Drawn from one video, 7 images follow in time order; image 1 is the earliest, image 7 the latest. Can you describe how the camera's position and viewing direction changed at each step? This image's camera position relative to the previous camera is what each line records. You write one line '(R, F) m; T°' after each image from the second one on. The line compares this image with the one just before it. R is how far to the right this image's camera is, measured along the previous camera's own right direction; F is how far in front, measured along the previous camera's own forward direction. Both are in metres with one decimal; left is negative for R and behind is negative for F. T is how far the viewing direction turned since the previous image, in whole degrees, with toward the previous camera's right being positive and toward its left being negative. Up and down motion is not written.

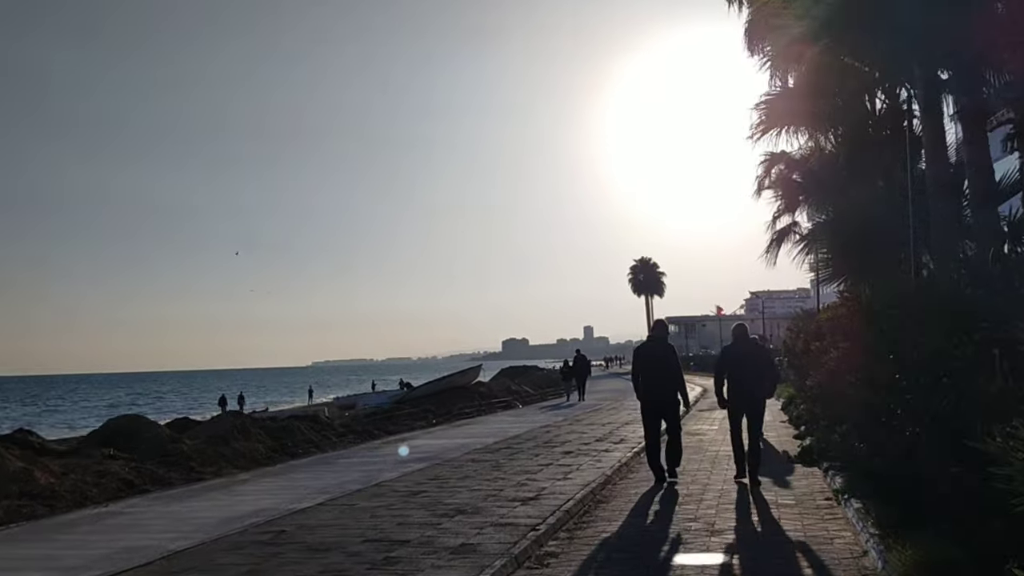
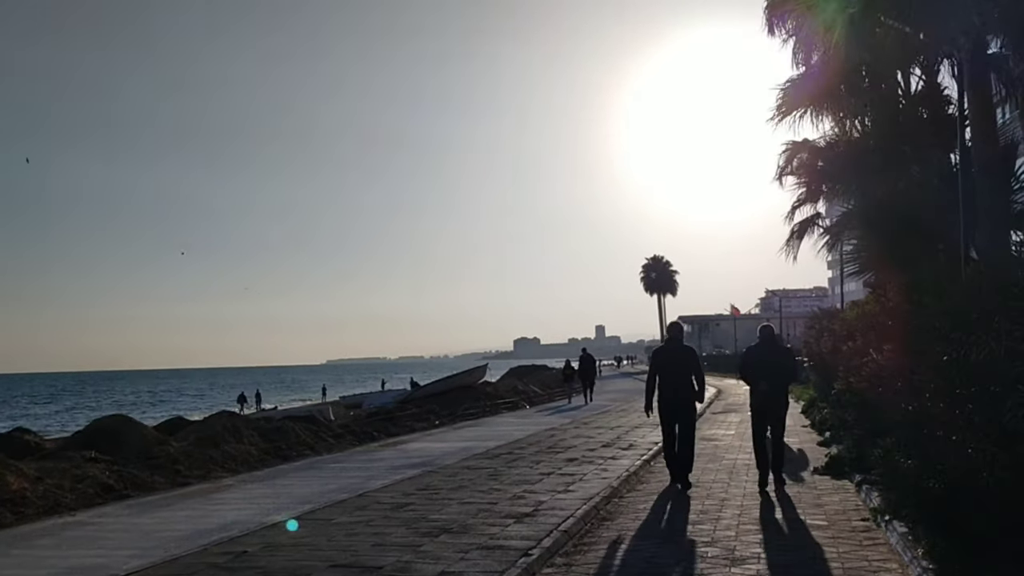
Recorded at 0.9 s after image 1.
(+0.2, +1.2) m; -1°
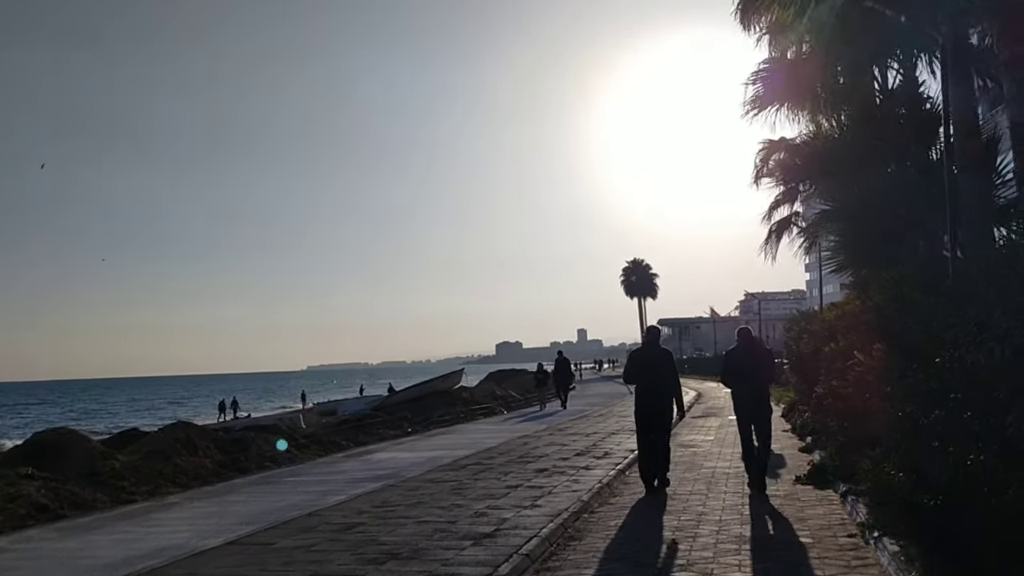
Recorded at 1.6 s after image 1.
(+0.2, +0.9) m; +1°
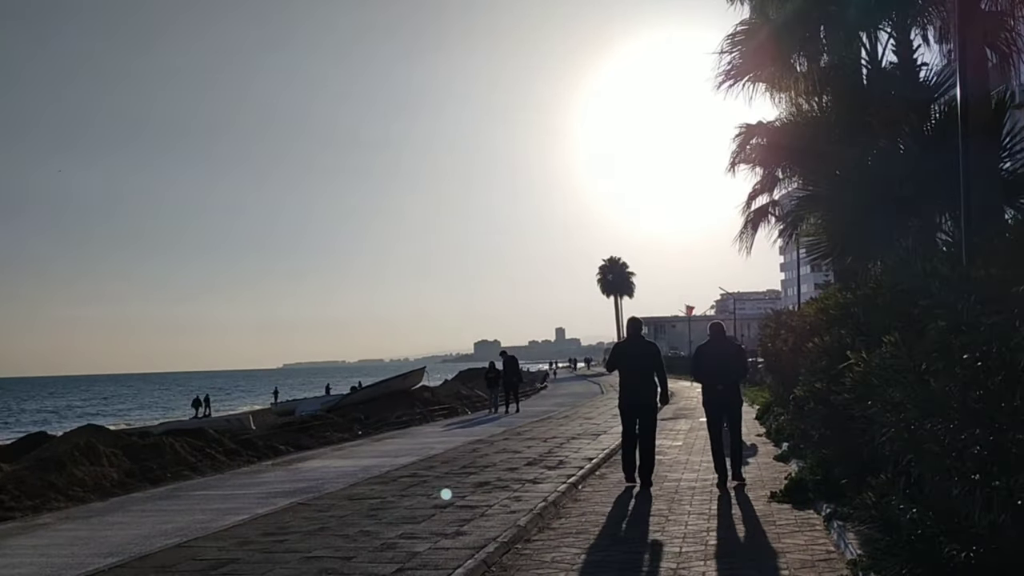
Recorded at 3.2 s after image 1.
(+0.5, +2.0) m; +1°
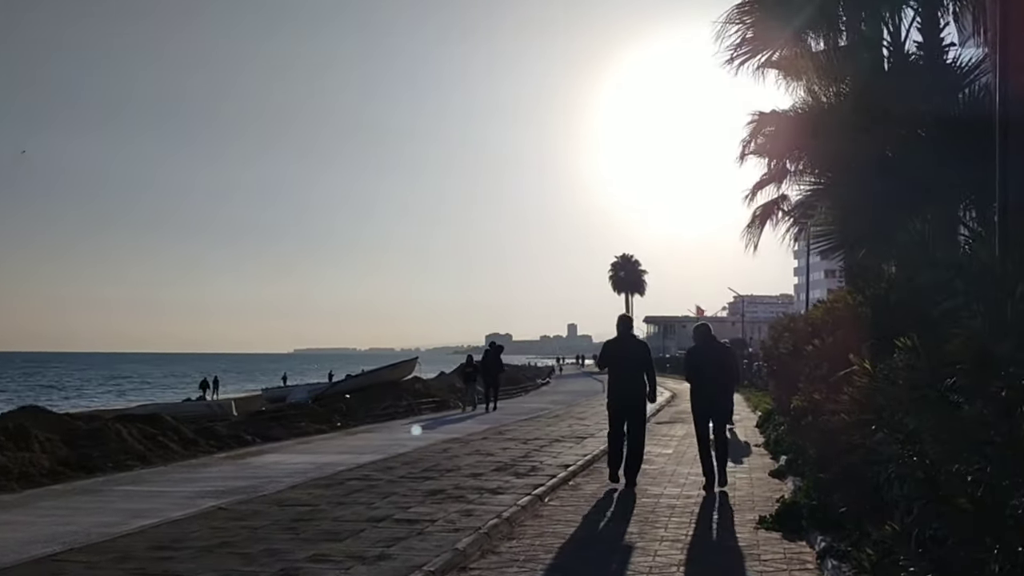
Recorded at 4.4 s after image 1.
(+0.5, +1.5) m; -1°
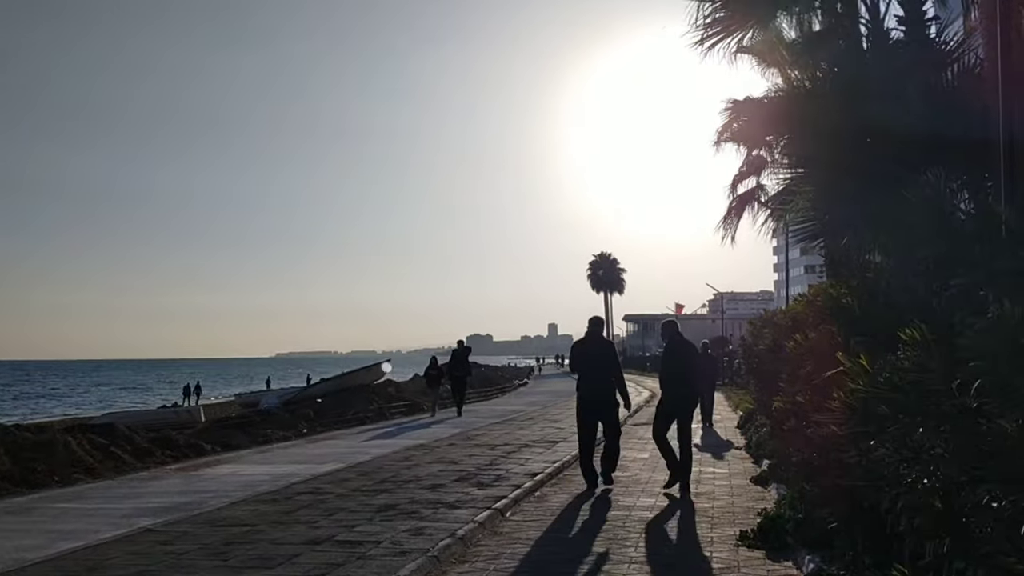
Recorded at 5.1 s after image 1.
(+0.2, +0.9) m; +1°
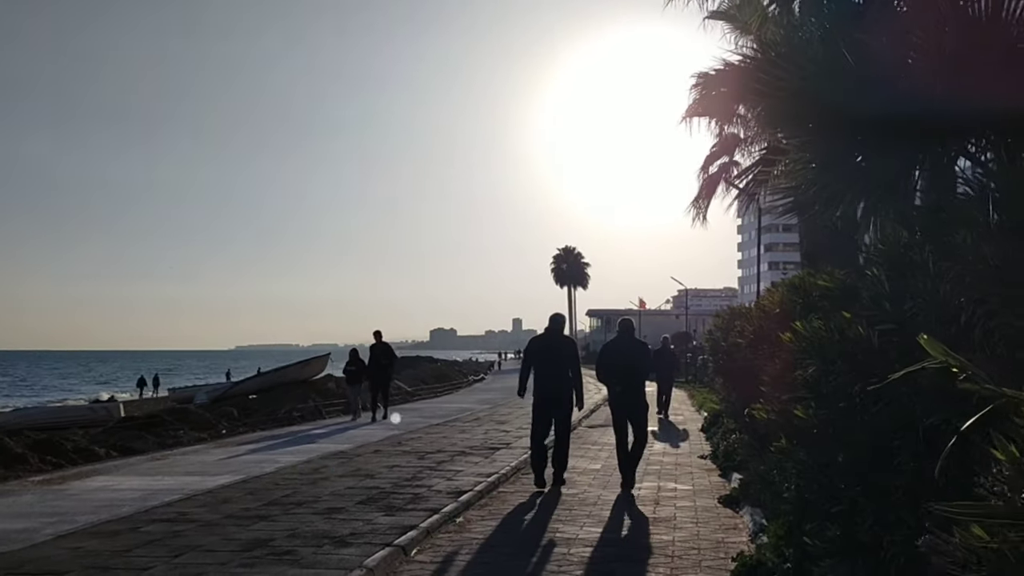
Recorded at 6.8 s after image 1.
(+0.4, +2.3) m; +2°
